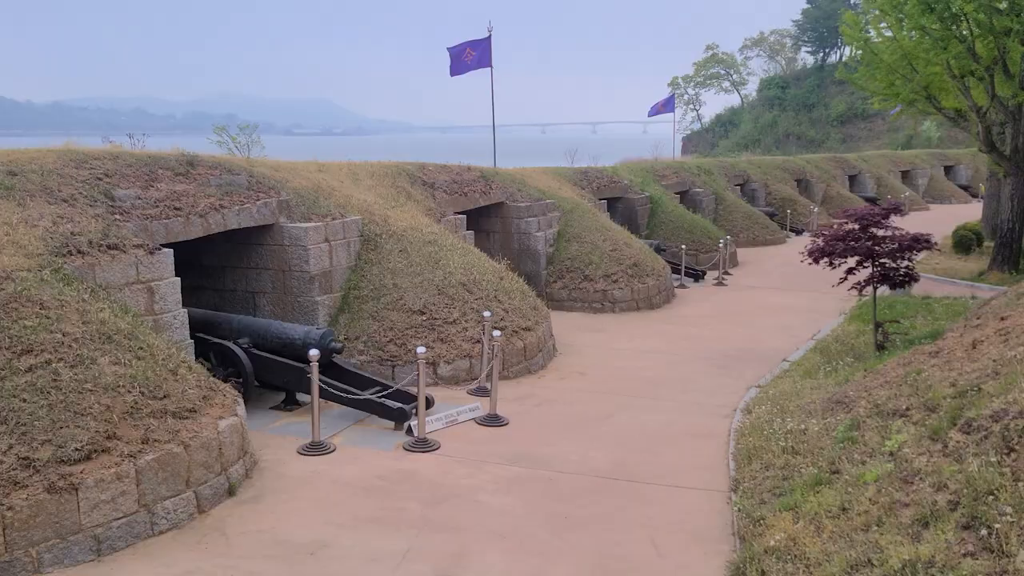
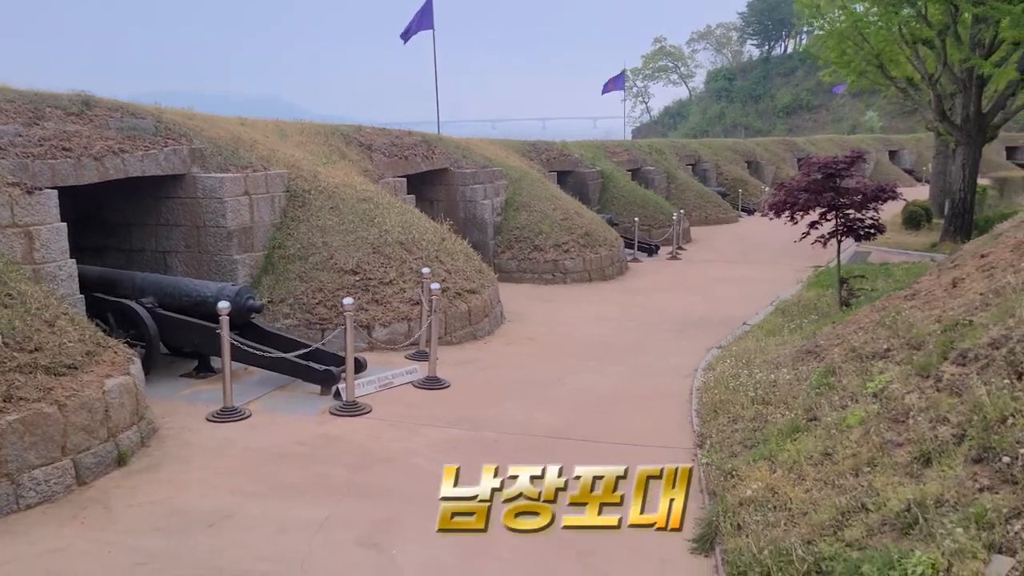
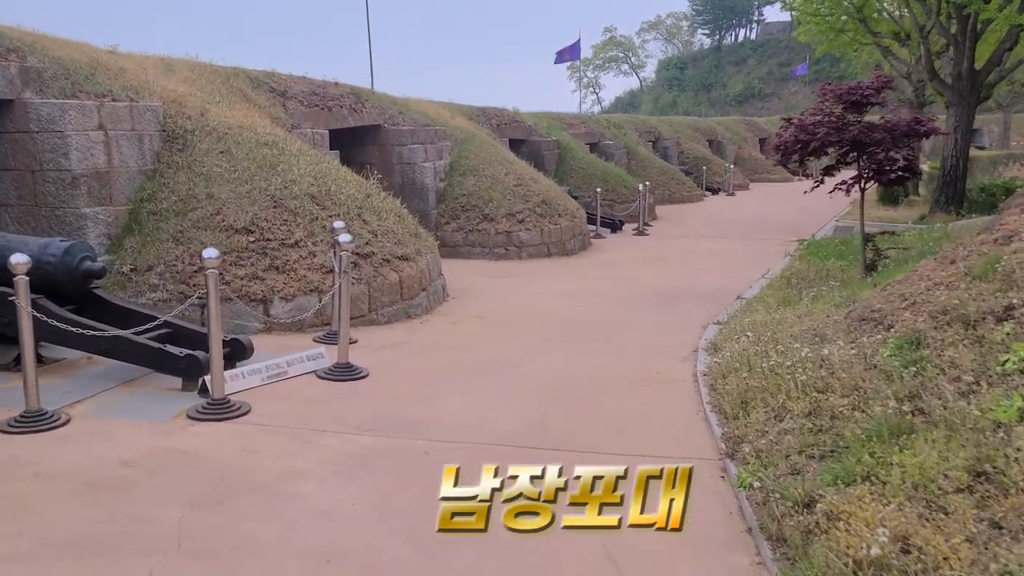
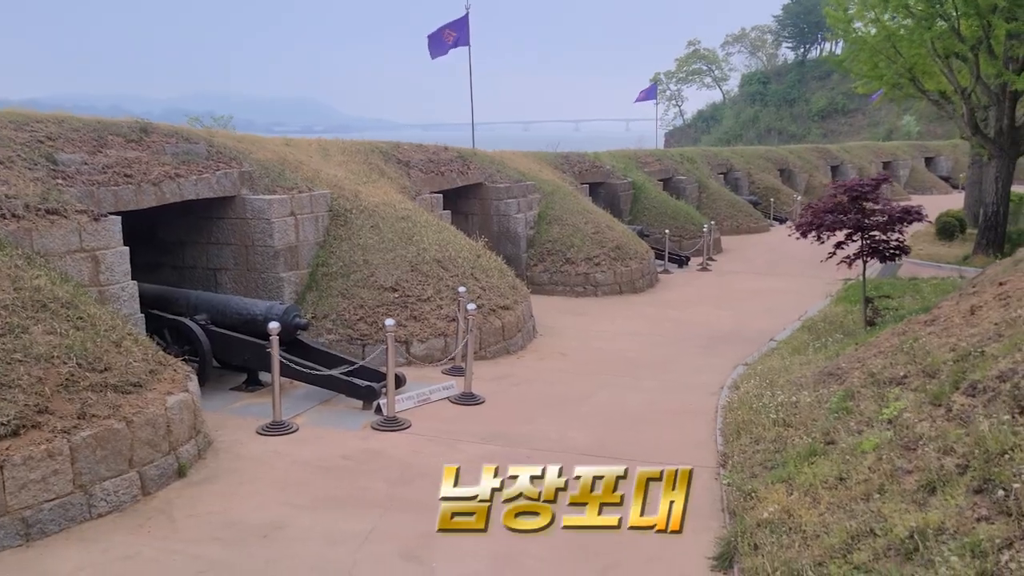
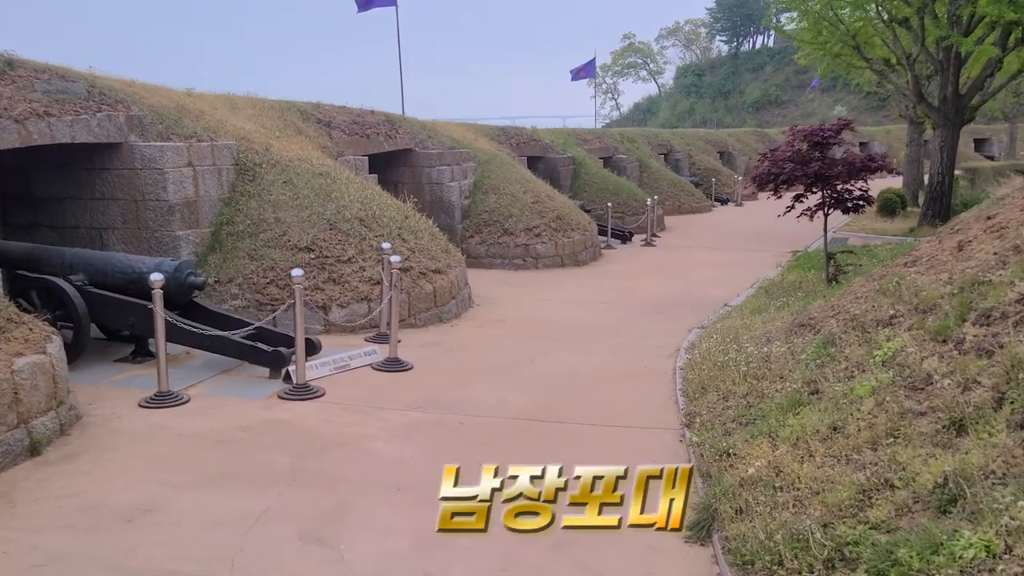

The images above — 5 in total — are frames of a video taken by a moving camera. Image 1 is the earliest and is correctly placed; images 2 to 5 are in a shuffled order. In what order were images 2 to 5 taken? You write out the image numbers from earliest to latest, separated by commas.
4, 2, 5, 3
